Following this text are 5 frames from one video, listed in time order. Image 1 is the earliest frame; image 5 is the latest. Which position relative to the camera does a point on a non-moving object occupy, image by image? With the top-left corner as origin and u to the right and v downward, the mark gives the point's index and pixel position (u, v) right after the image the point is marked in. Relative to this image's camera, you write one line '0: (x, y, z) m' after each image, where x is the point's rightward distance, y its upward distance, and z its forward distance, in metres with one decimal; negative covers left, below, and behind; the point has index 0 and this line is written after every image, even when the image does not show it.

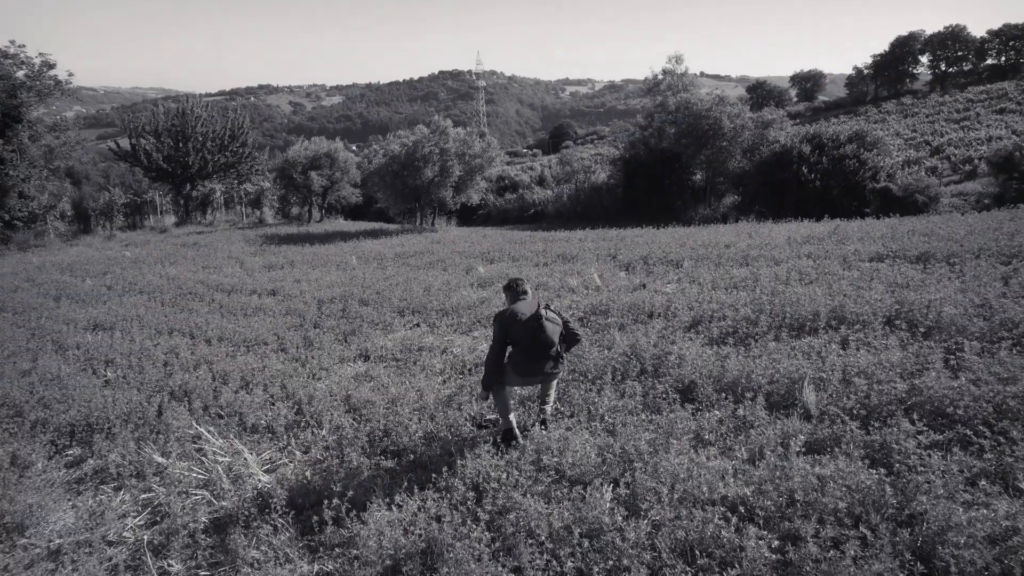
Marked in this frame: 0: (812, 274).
0: (+3.2, +0.2, +7.2) m
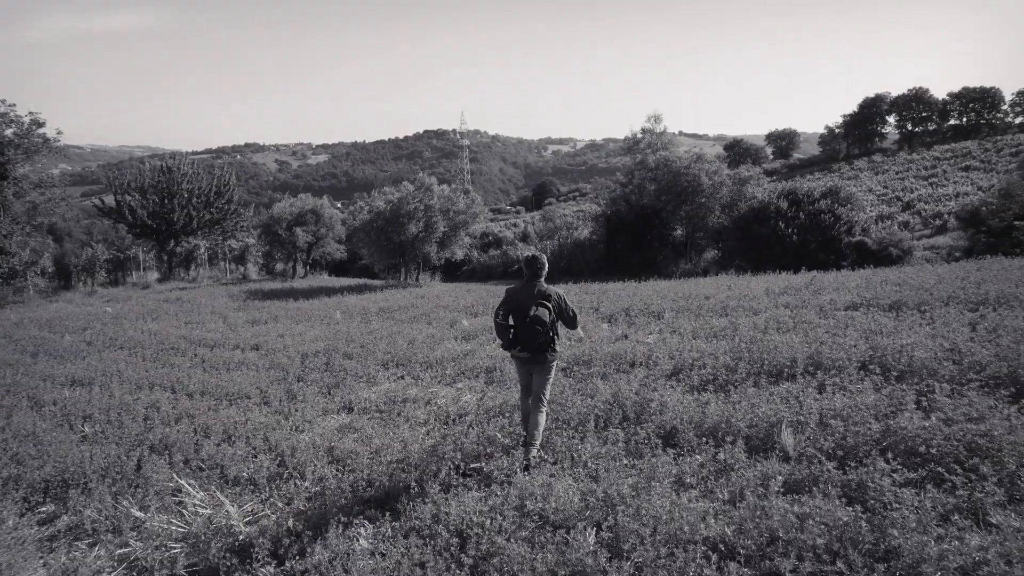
0: (+3.0, -0.4, +7.3) m
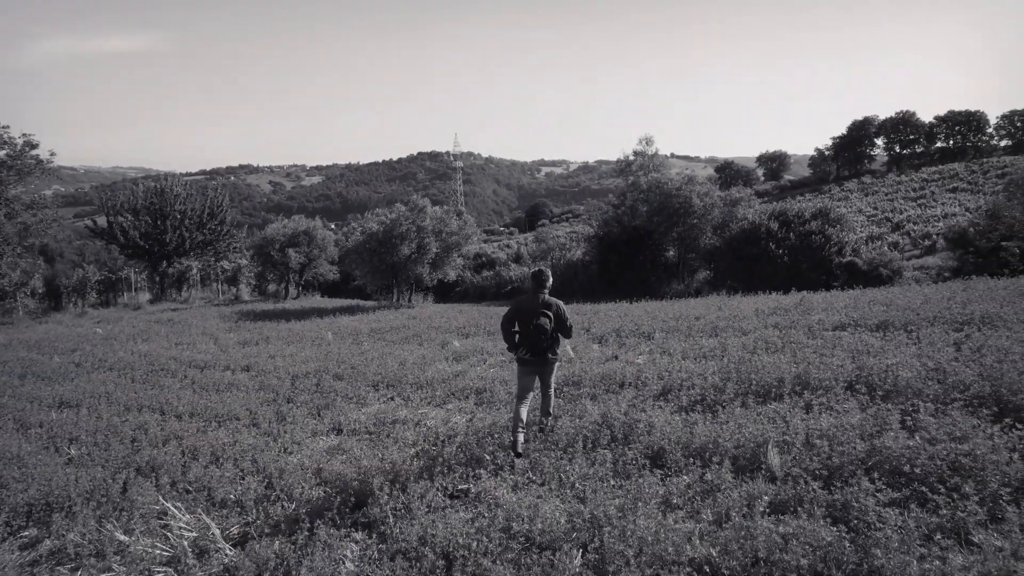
0: (+2.9, -0.6, +7.4) m
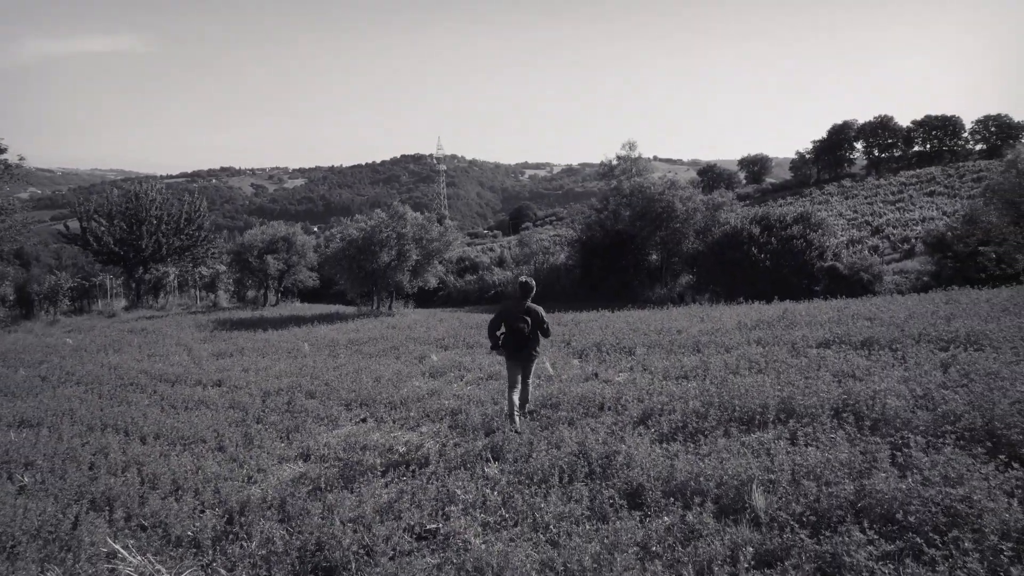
0: (+2.6, -0.8, +7.2) m
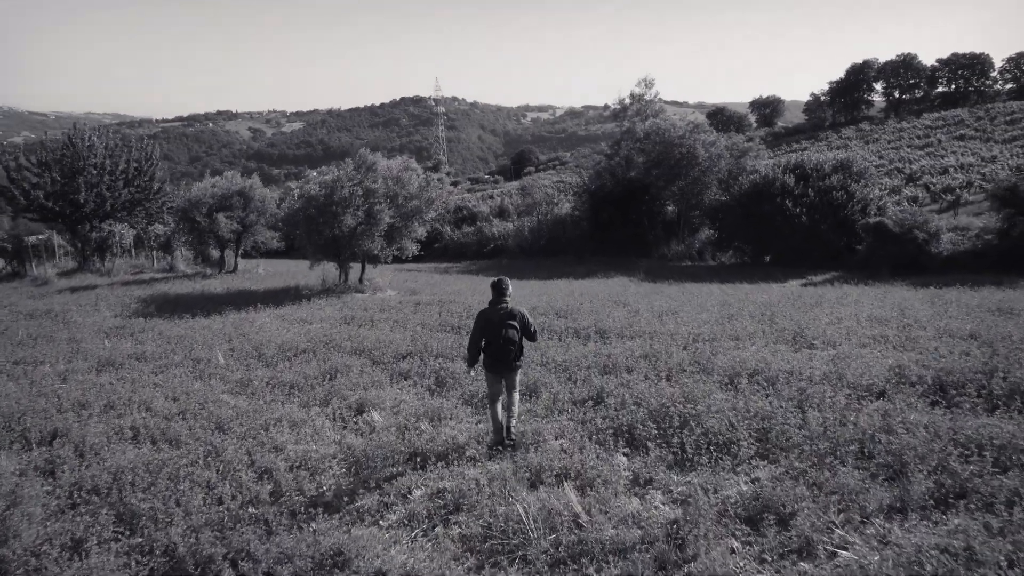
0: (+2.5, -1.3, +2.5) m
